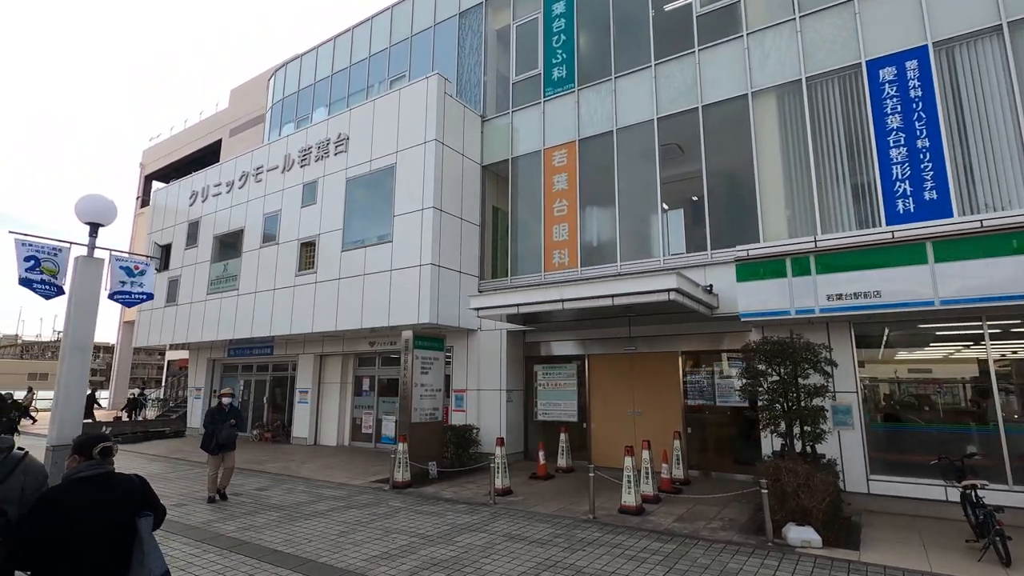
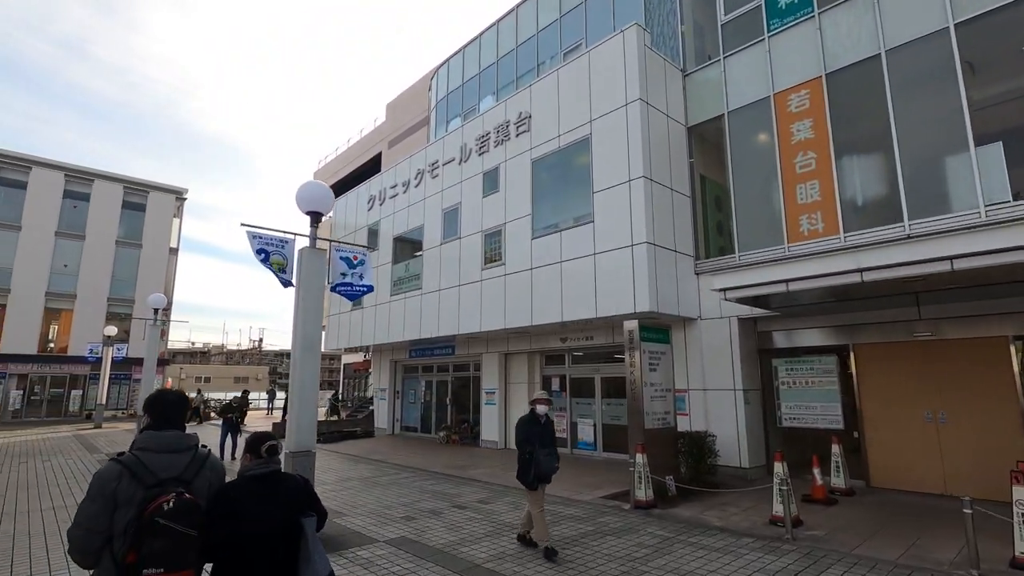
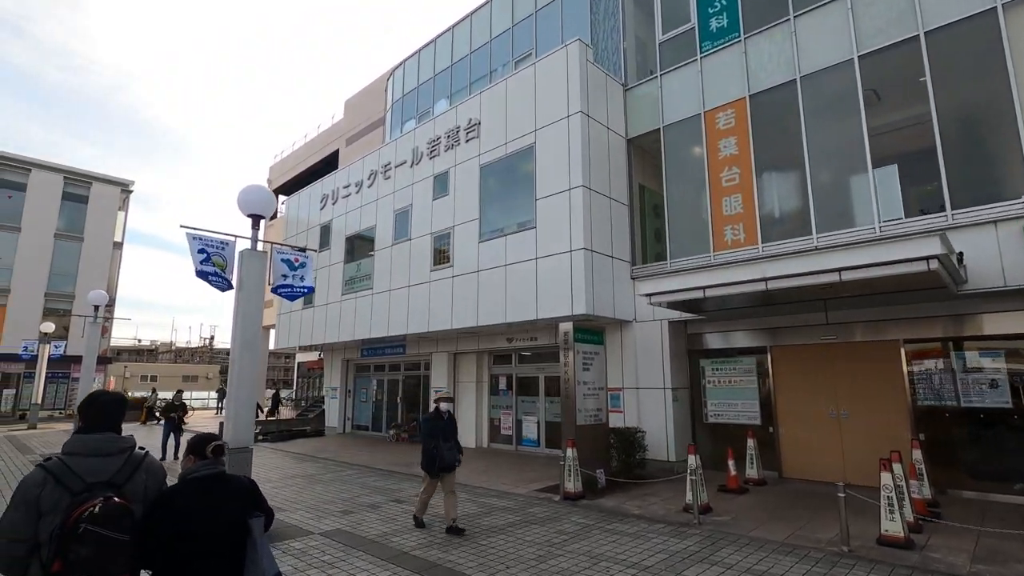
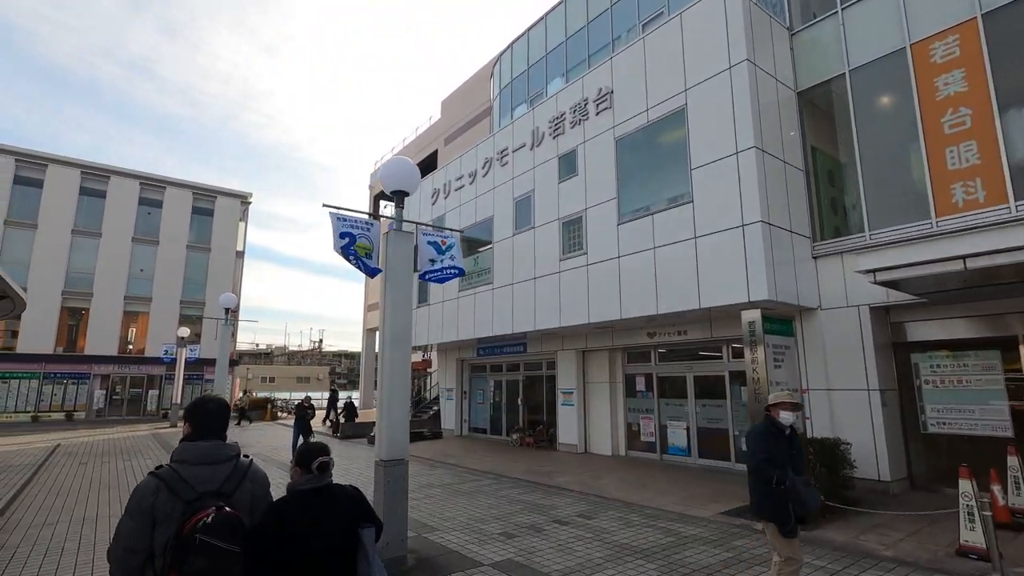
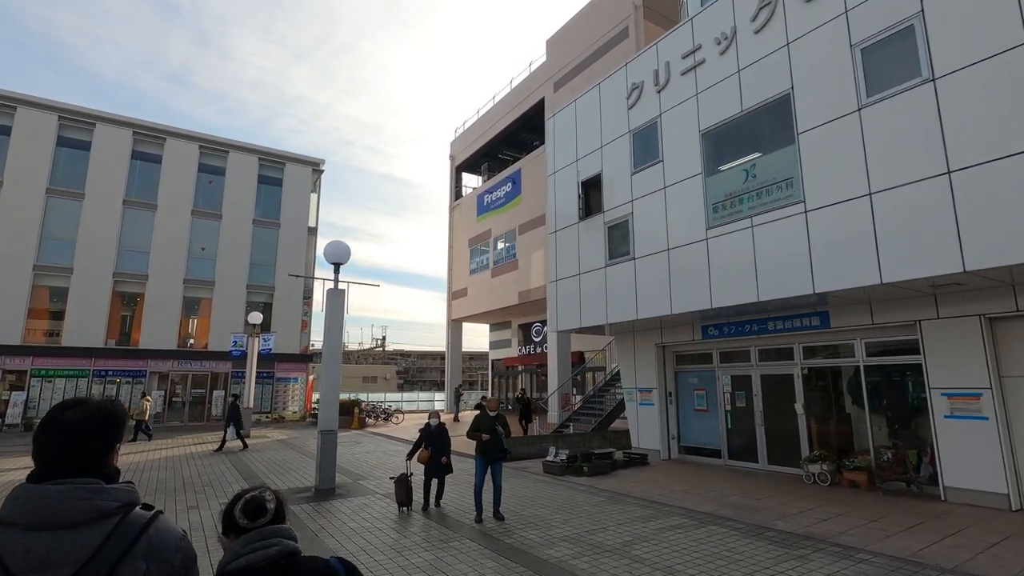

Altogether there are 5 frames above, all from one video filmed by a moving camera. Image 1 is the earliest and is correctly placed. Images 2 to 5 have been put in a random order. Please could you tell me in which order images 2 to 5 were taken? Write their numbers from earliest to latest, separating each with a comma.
3, 2, 4, 5
